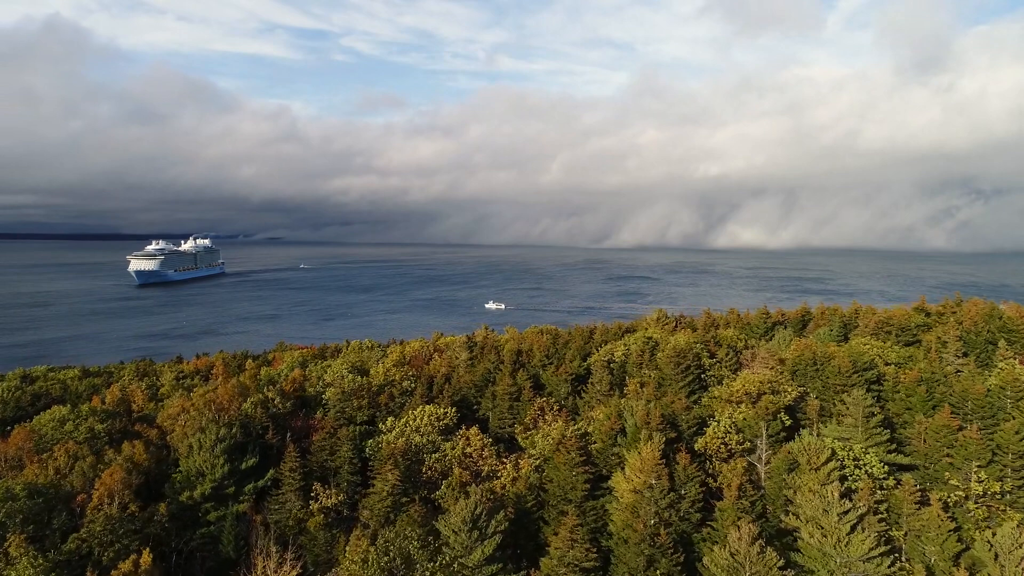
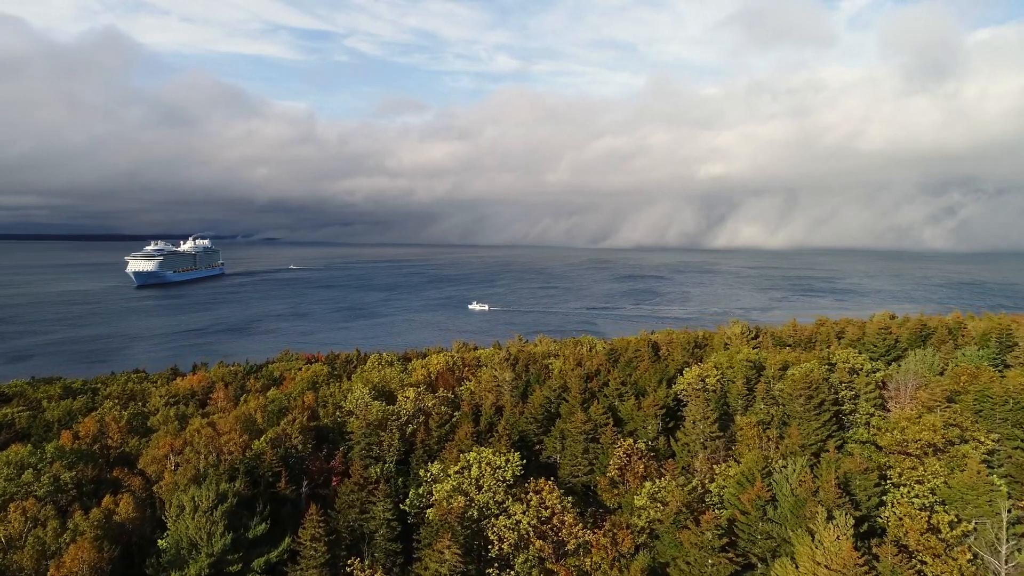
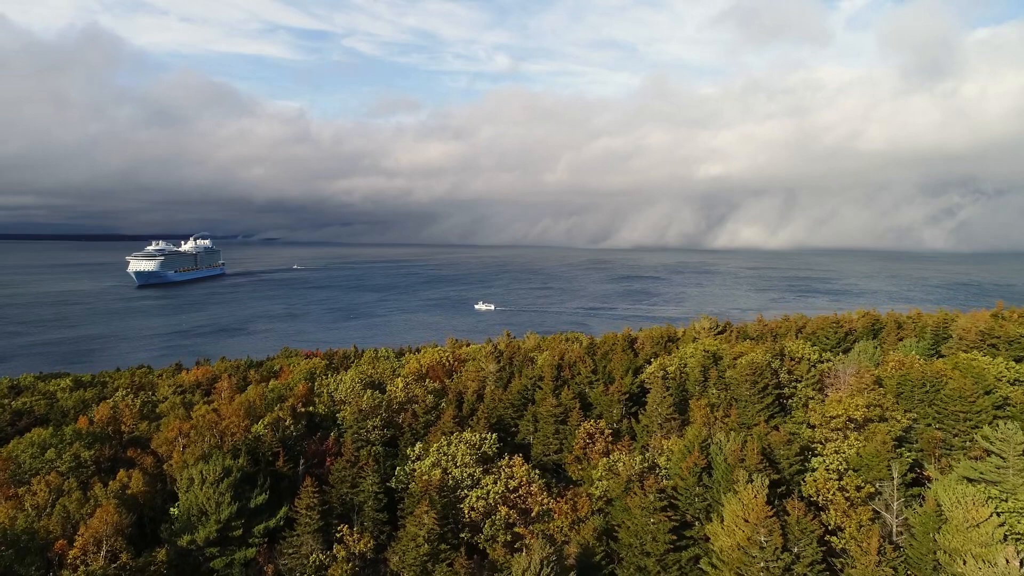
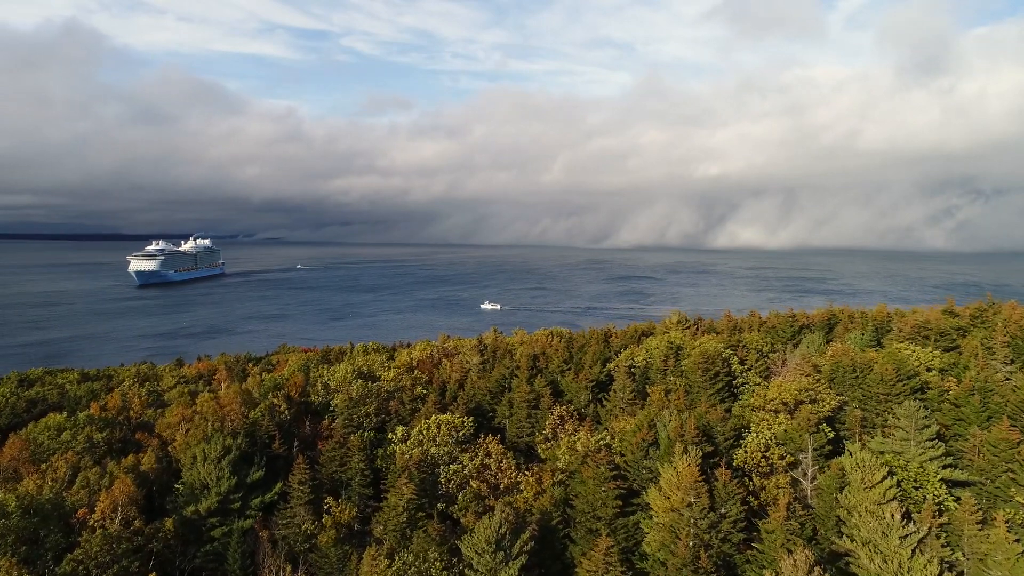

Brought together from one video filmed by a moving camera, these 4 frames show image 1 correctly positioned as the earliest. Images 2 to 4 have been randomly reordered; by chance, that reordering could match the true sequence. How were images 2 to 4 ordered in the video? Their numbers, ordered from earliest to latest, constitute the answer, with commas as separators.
4, 3, 2
